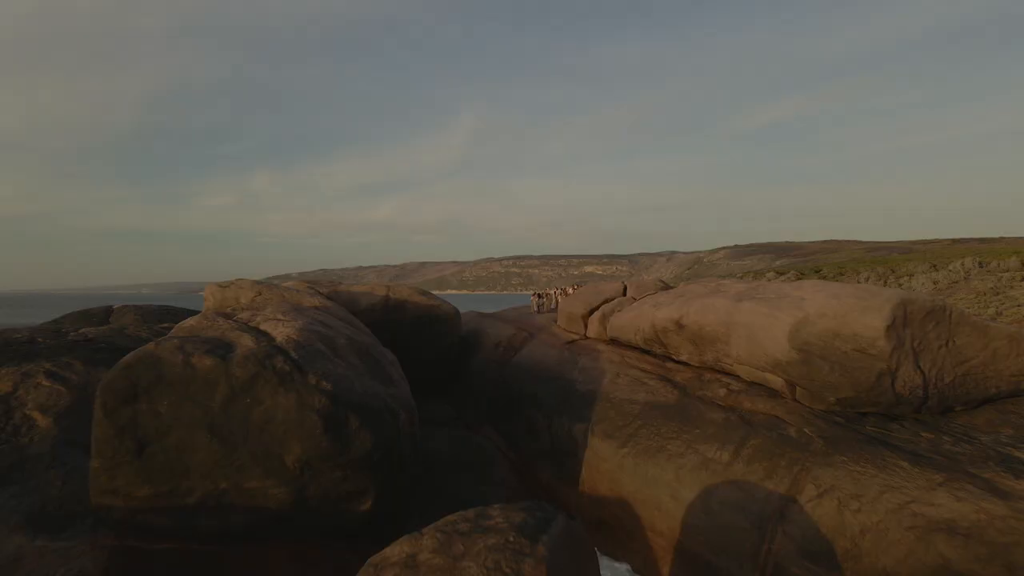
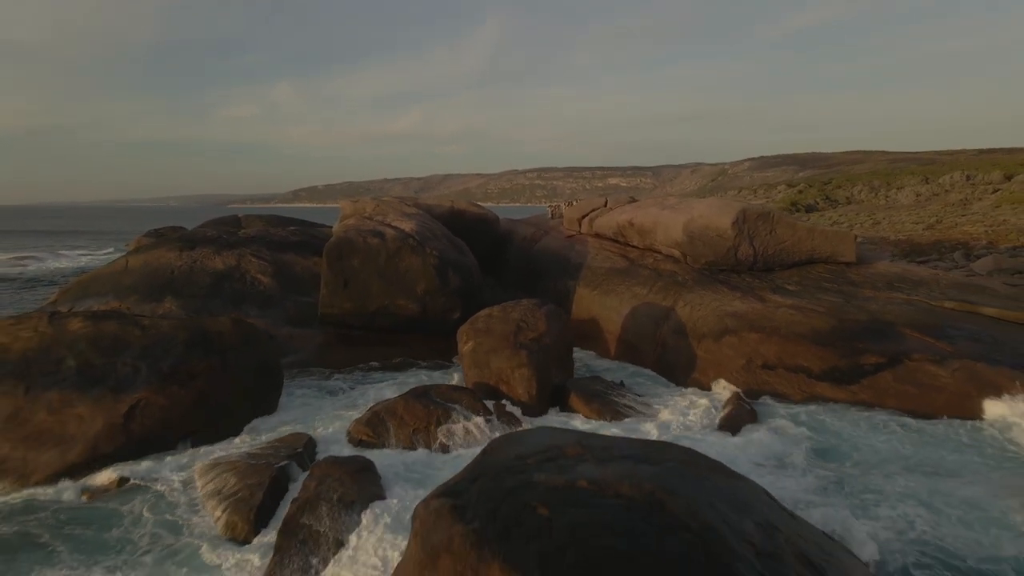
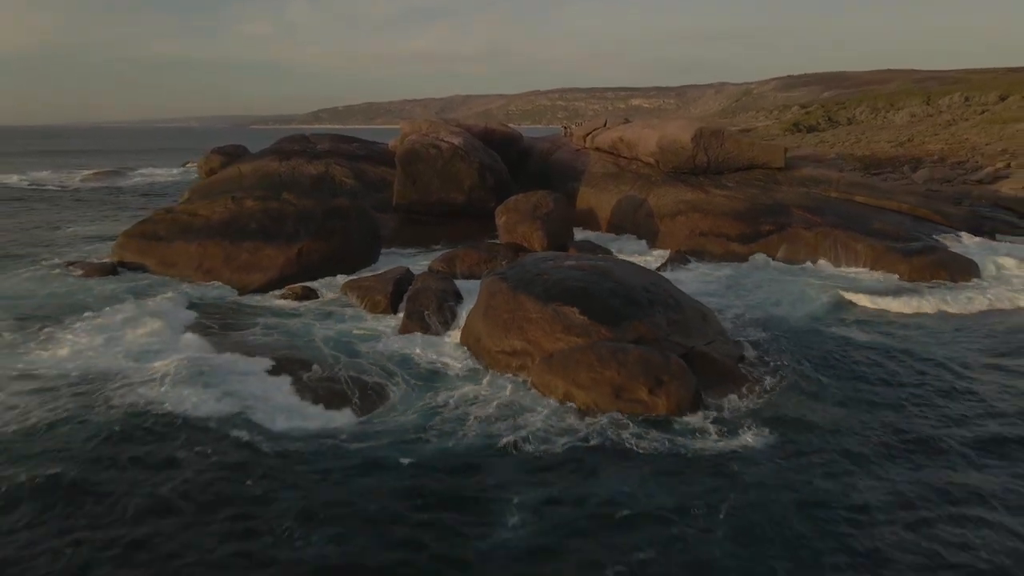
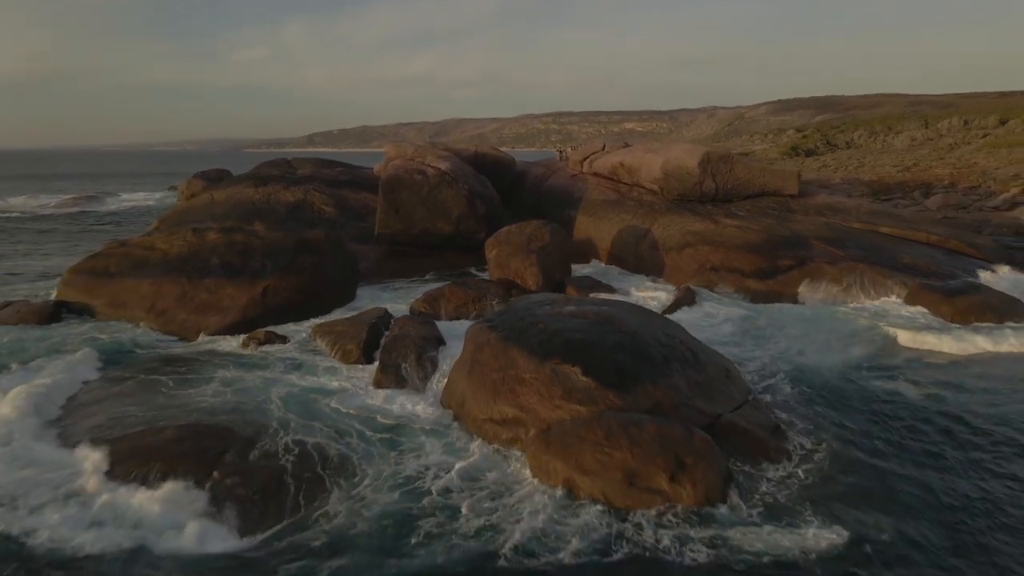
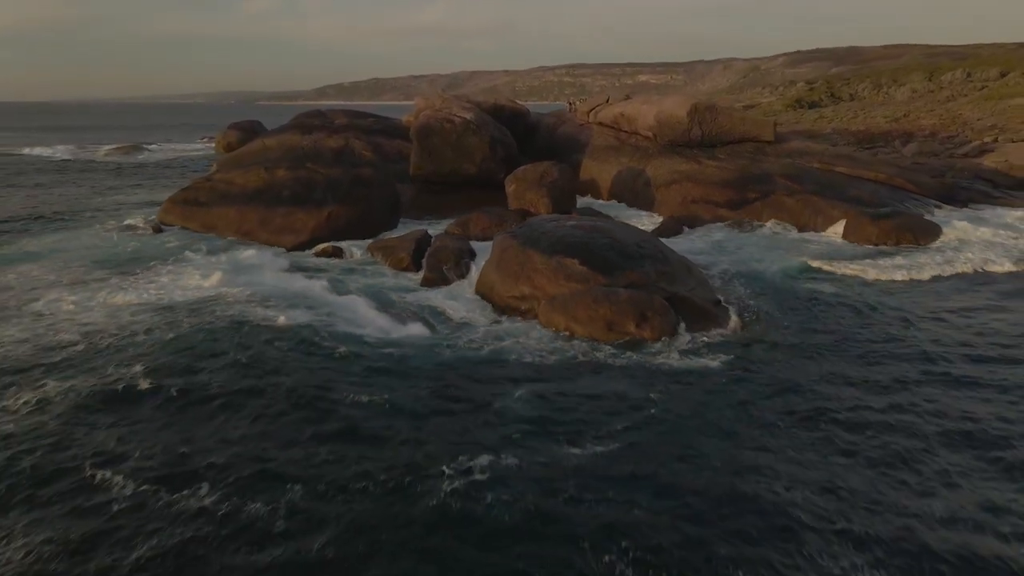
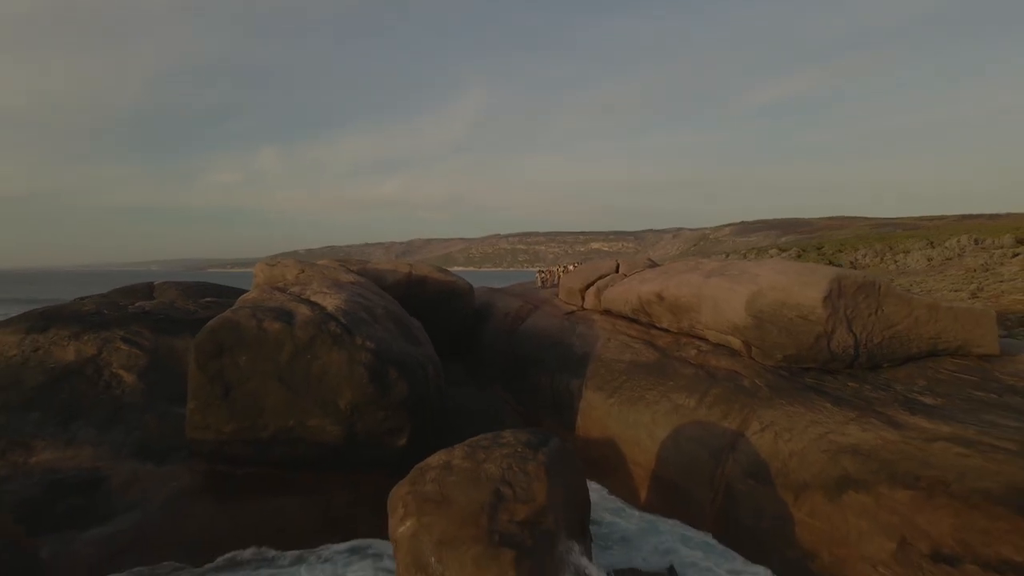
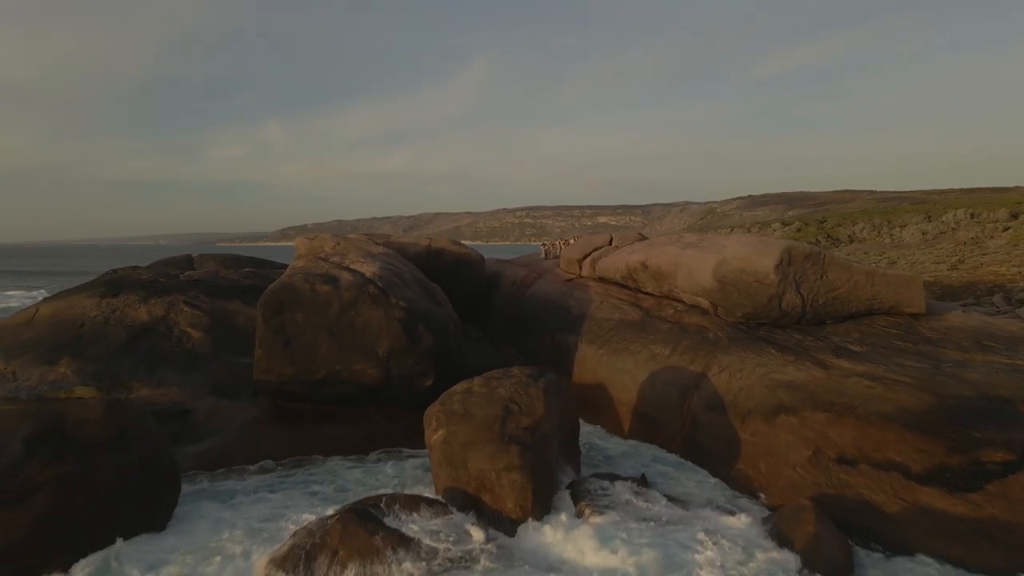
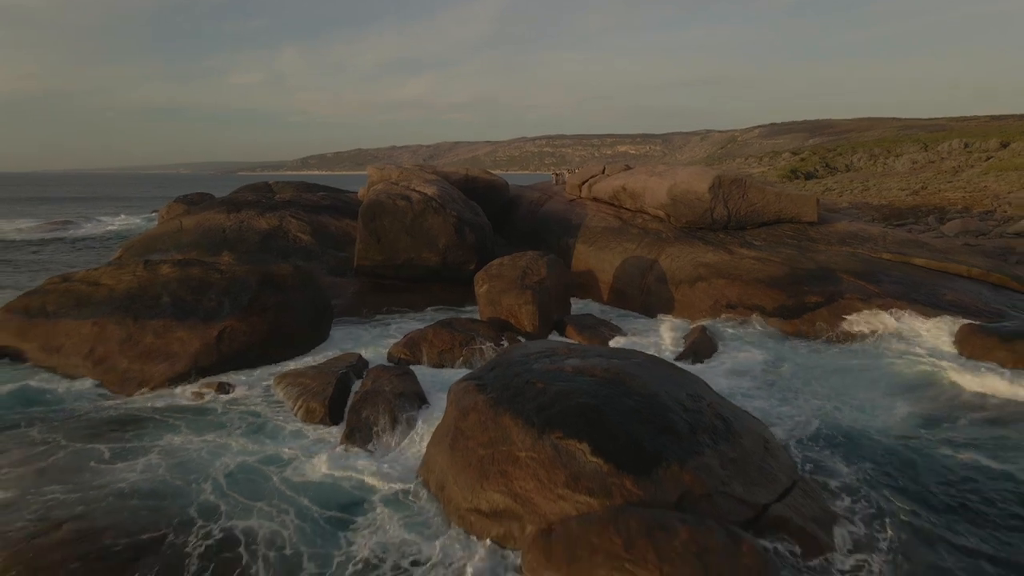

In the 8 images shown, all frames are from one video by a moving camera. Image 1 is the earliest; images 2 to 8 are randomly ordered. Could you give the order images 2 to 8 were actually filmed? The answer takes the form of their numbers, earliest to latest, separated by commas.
6, 7, 2, 8, 4, 3, 5
